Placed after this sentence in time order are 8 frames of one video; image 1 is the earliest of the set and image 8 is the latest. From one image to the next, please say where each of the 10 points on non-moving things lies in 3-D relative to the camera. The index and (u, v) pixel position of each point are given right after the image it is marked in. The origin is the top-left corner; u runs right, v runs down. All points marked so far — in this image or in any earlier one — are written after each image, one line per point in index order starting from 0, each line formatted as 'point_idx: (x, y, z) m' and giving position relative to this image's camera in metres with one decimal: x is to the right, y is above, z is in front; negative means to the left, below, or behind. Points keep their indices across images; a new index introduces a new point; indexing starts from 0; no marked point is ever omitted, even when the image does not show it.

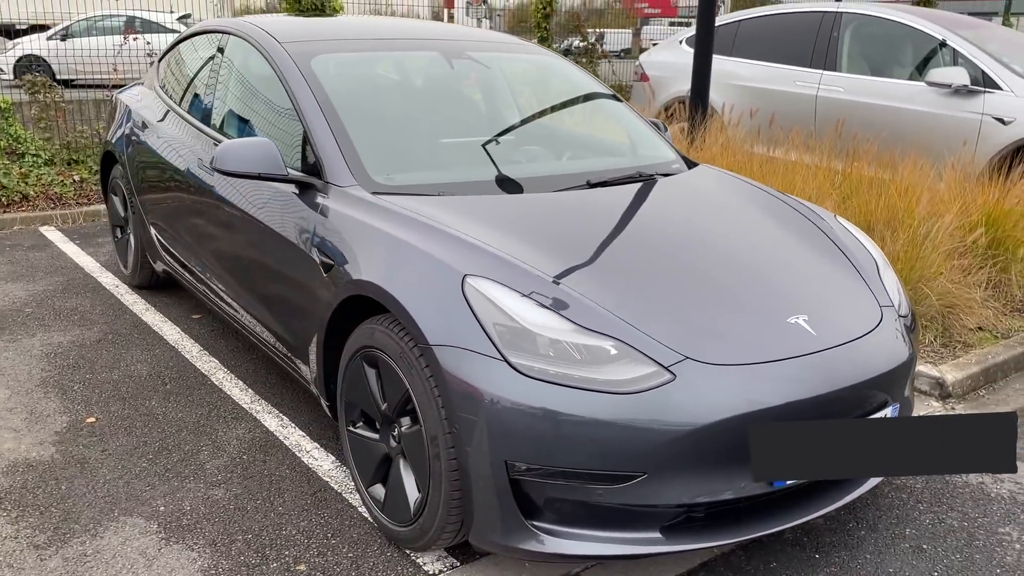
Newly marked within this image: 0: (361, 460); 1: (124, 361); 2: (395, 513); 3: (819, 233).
0: (-0.4, -0.5, +2.7) m
1: (-1.7, -0.3, +3.8) m
2: (-0.3, -0.6, +2.5) m
3: (+1.1, +0.2, +3.0) m
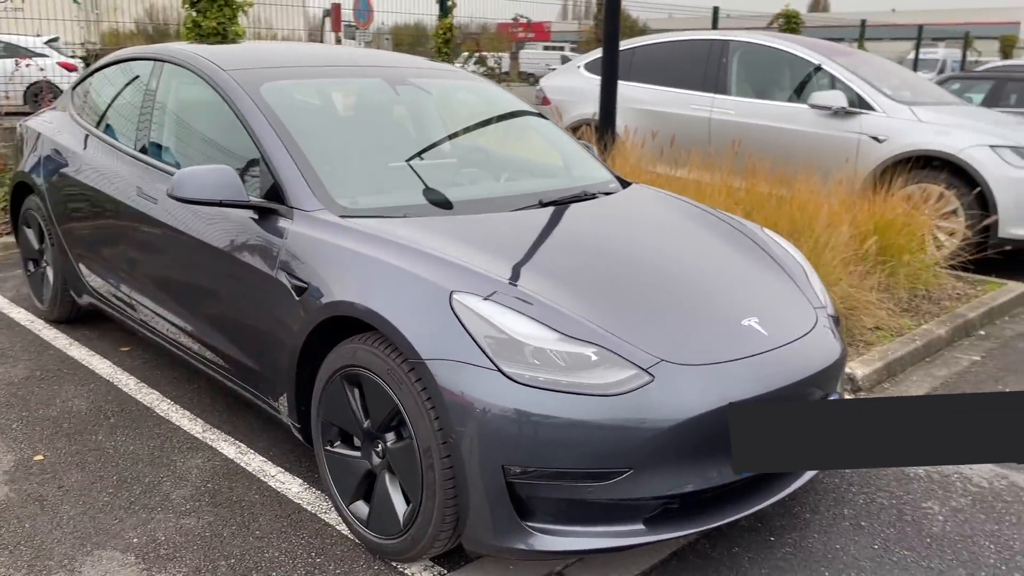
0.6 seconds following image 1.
0: (-0.5, -0.6, +2.7) m
1: (-1.9, -0.5, +3.7) m
2: (-0.4, -0.7, +2.6) m
3: (+0.9, +0.2, +3.3) m
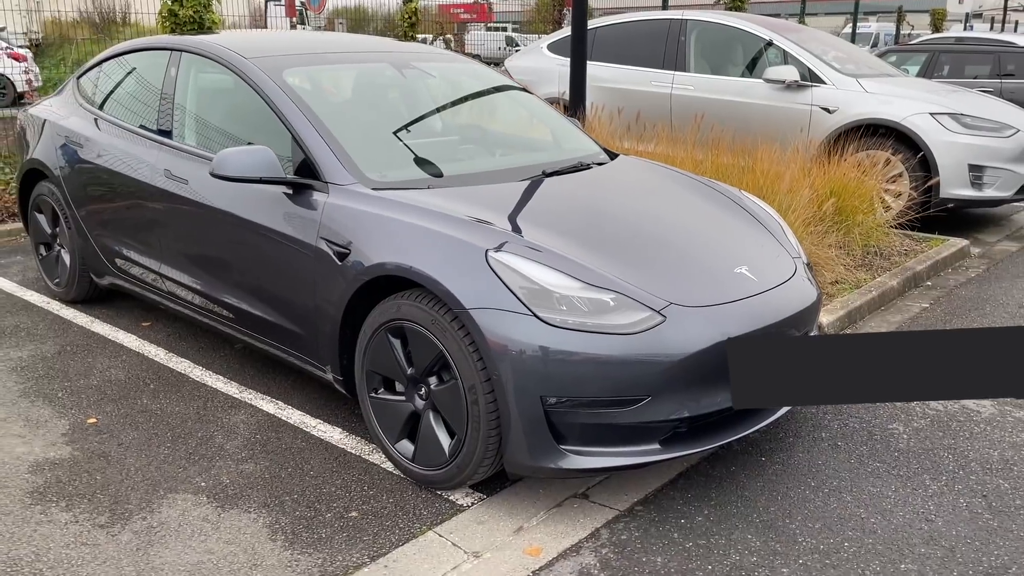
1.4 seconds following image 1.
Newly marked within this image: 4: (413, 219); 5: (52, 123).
0: (-0.4, -0.5, +3.0) m
1: (-1.9, -0.4, +3.9) m
2: (-0.3, -0.6, +2.9) m
3: (+1.0, +0.4, +3.7) m
4: (-0.3, +0.2, +3.0) m
5: (-2.5, +0.9, +4.8) m
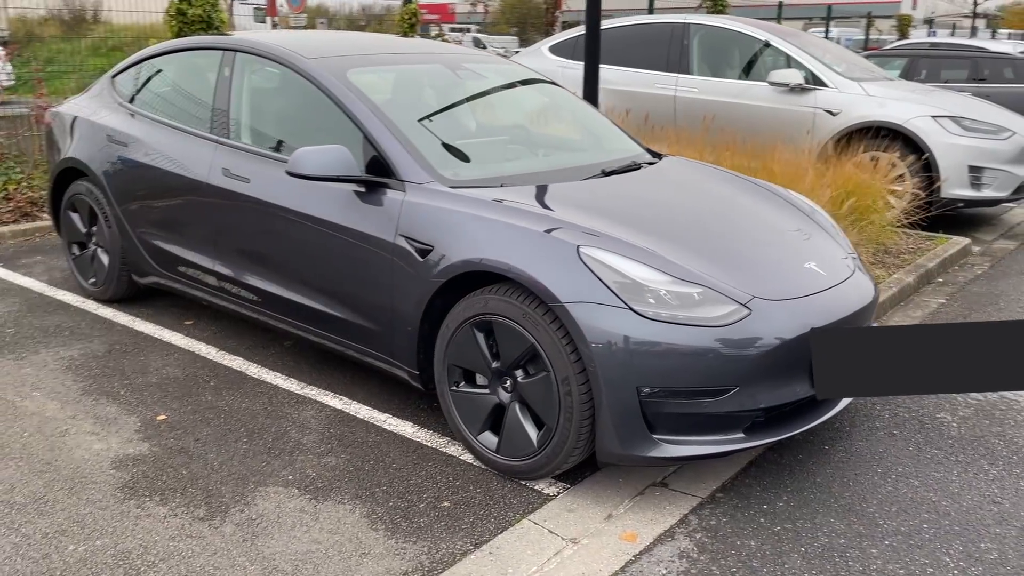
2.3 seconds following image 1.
0: (-0.1, -0.4, +3.1) m
1: (-1.6, -0.4, +4.0) m
2: (0.0, -0.6, +3.0) m
3: (+1.2, +0.4, +3.8) m
4: (0.0, +0.3, +3.1) m
5: (-2.3, +0.9, +4.8) m
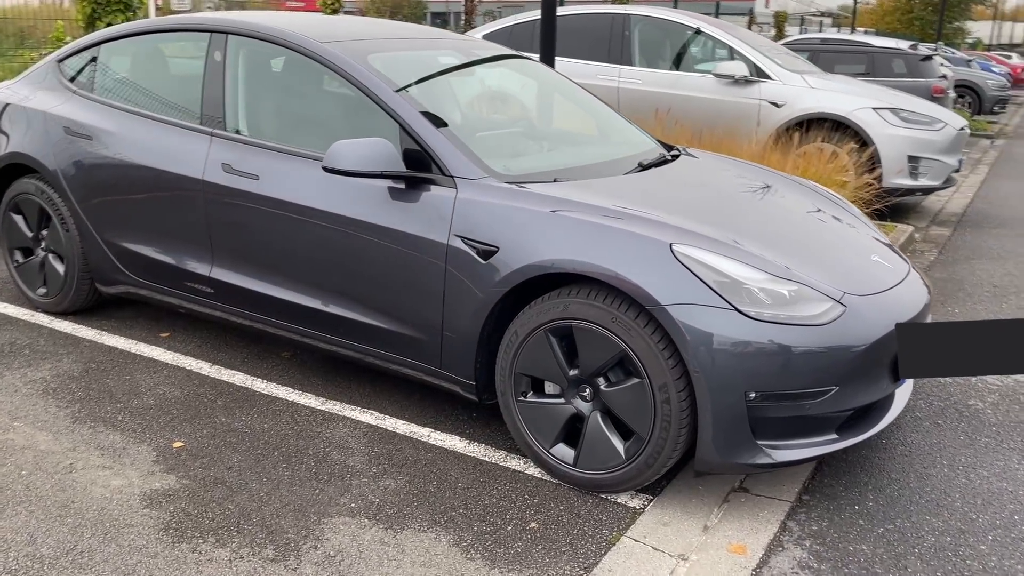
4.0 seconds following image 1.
0: (+0.1, -0.5, +2.9) m
1: (-1.5, -0.4, +3.5) m
2: (+0.3, -0.6, +2.8) m
3: (+1.3, +0.4, +3.8) m
4: (+0.2, +0.3, +2.9) m
5: (-2.3, +0.9, +4.2) m
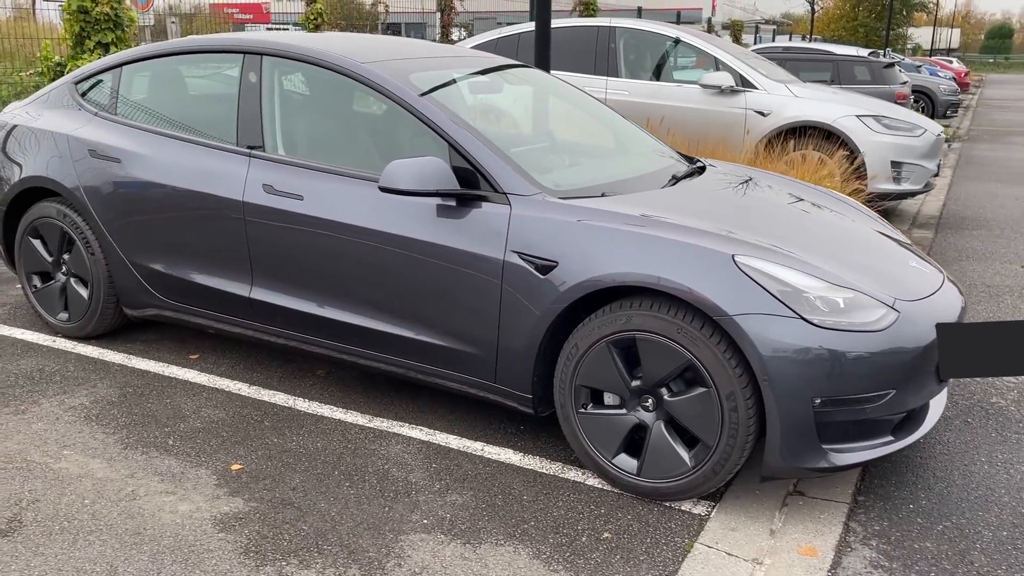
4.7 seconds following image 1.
0: (+0.3, -0.5, +3.0) m
1: (-1.3, -0.5, +3.5) m
2: (+0.5, -0.6, +2.9) m
3: (+1.5, +0.4, +3.9) m
4: (+0.4, +0.2, +2.9) m
5: (-2.2, +0.7, +4.2) m
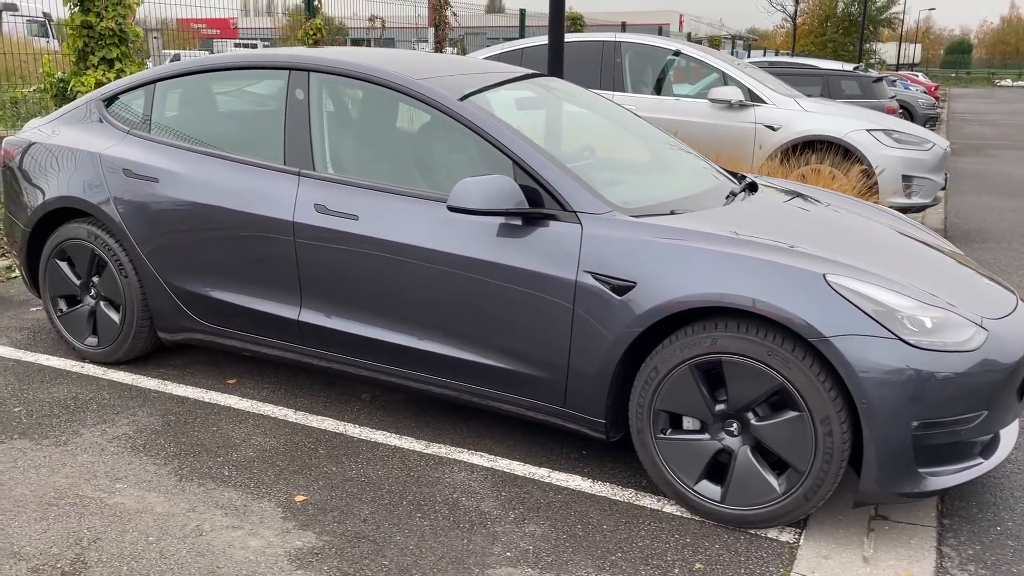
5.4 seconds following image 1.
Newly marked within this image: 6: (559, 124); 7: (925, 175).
0: (+0.6, -0.6, +2.9) m
1: (-1.1, -0.6, +3.4) m
2: (+0.7, -0.7, +2.8) m
3: (+1.7, +0.3, +3.9) m
4: (+0.6, +0.1, +2.9) m
5: (-2.0, +0.6, +4.0) m
6: (+0.2, +0.7, +3.6) m
7: (+3.5, +1.0, +7.4) m
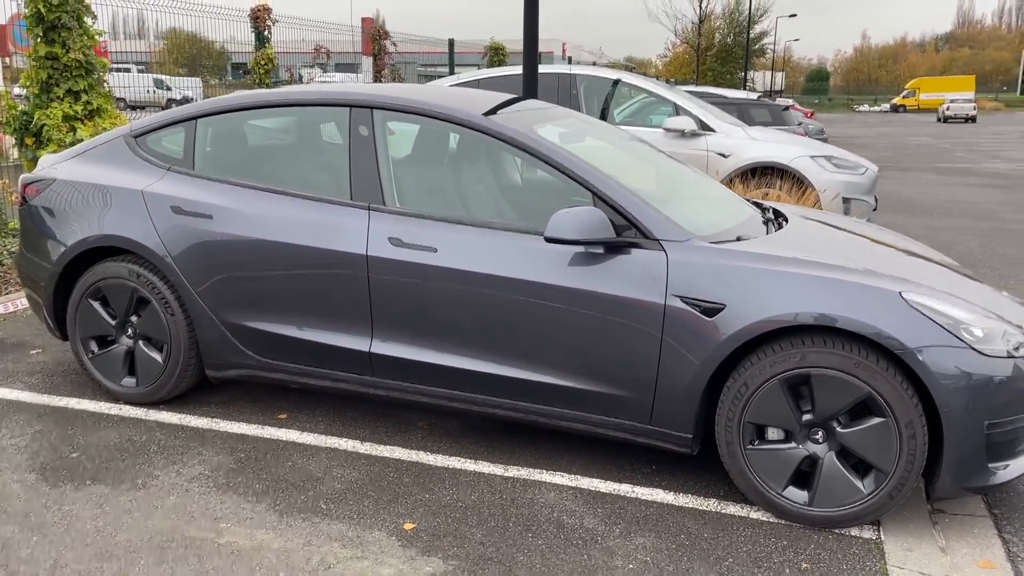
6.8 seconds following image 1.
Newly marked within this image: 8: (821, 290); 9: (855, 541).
0: (+0.9, -0.6, +3.1) m
1: (-0.8, -0.7, +3.4) m
2: (+1.1, -0.7, +3.0) m
3: (+1.9, +0.2, +4.2) m
4: (+1.0, +0.1, +3.1) m
5: (-1.8, +0.5, +4.0) m
6: (+0.4, +0.6, +3.8) m
7: (+3.3, +0.8, +8.0) m
8: (+1.1, 0.0, +3.0) m
9: (+1.2, -0.9, +3.0) m
